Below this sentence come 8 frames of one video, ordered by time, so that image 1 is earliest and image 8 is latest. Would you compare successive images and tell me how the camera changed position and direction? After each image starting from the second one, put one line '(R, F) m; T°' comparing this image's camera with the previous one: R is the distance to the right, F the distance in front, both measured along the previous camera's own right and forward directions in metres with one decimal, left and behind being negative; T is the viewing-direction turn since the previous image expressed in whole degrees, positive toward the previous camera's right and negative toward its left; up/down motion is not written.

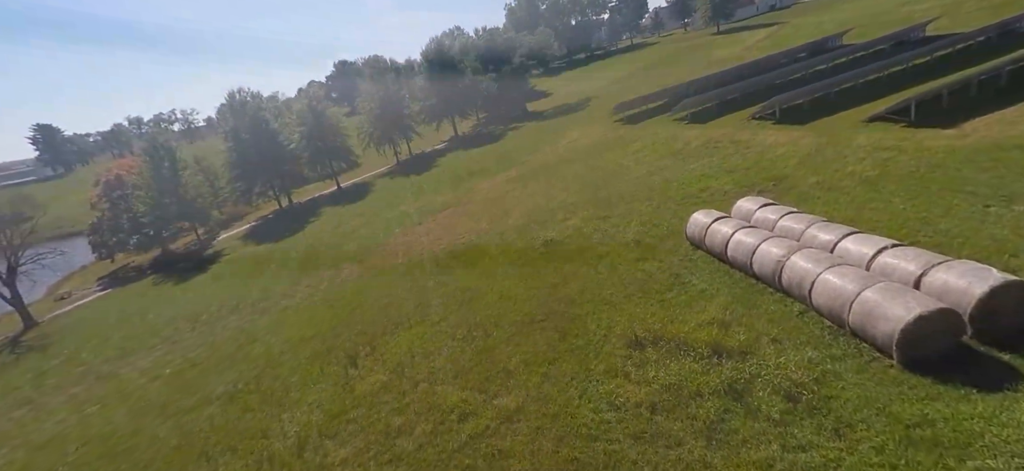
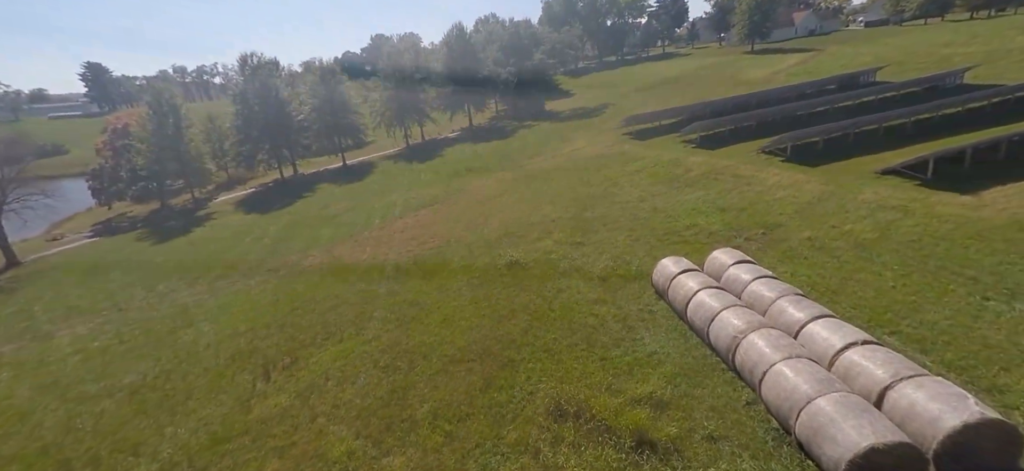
(+1.5, +1.2) m; -1°
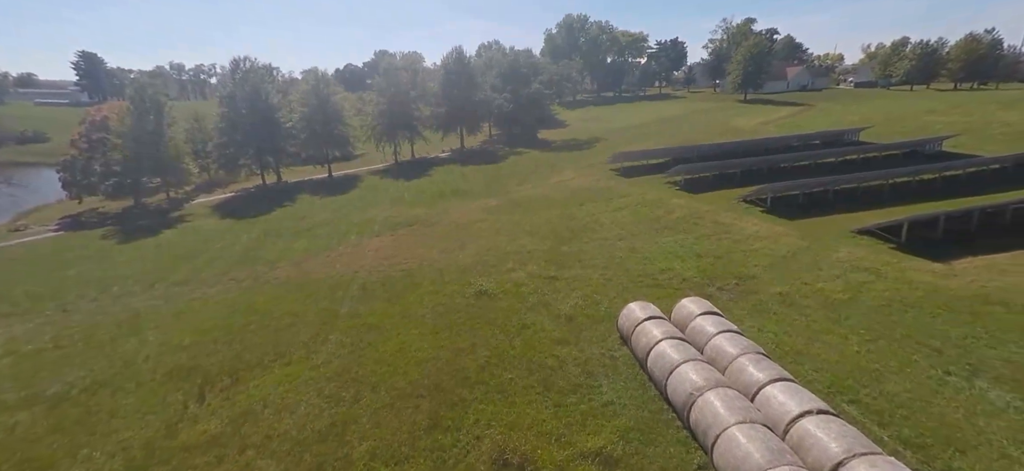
(+0.5, +0.3) m; +1°
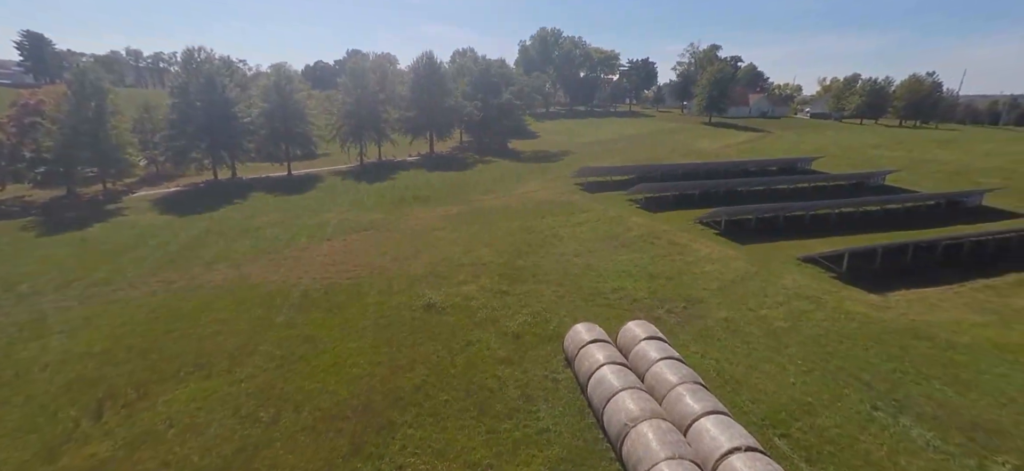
(+0.5, +0.3) m; +4°
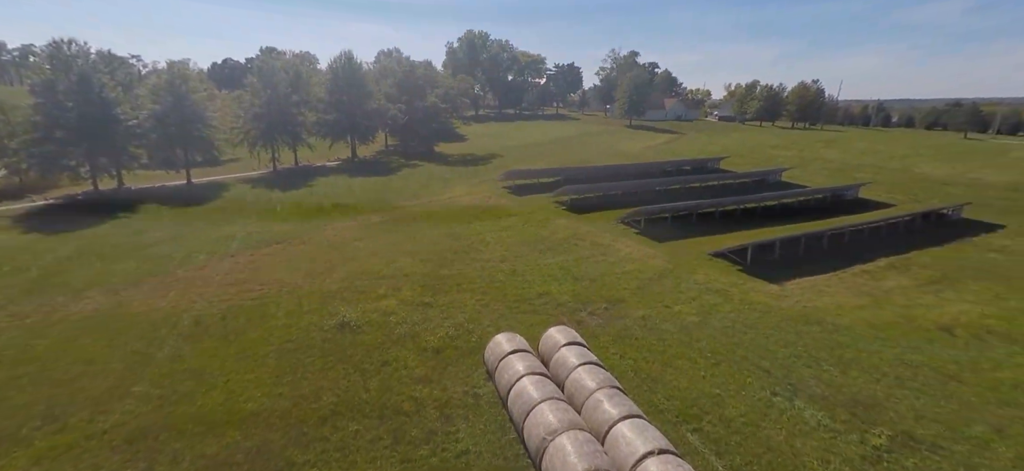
(+0.4, +0.2) m; +8°
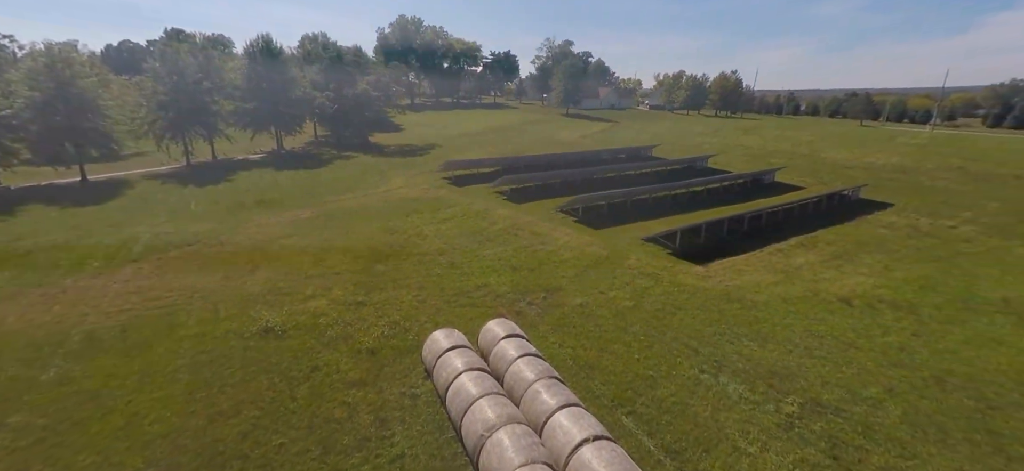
(+0.2, +0.2) m; +7°
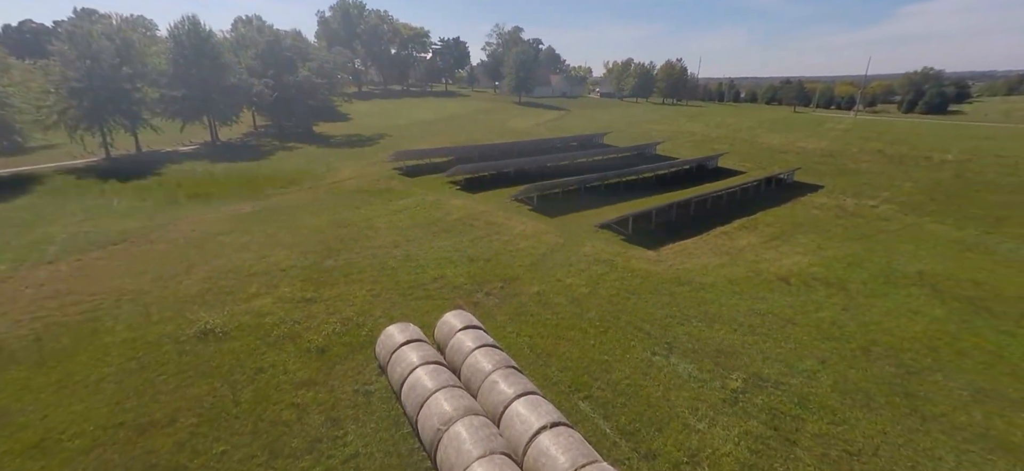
(+0.1, +0.2) m; +5°
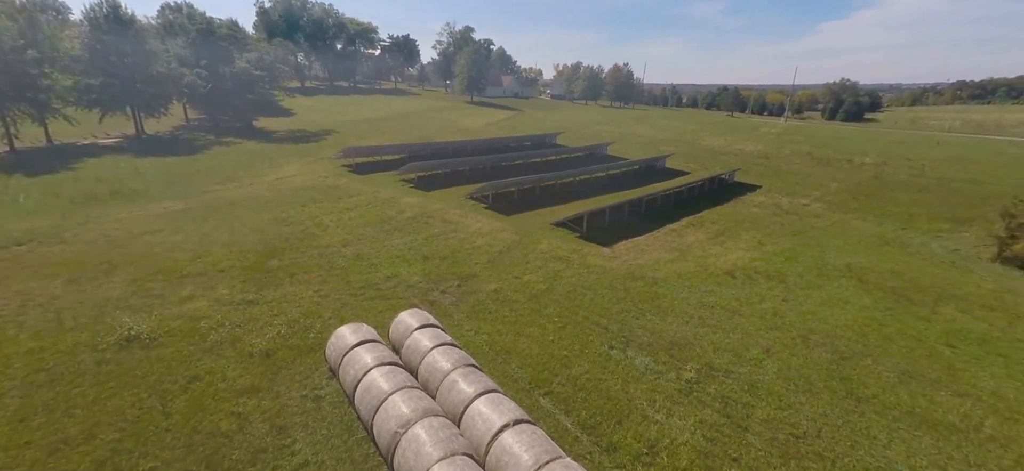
(-0.1, +0.4) m; +5°
